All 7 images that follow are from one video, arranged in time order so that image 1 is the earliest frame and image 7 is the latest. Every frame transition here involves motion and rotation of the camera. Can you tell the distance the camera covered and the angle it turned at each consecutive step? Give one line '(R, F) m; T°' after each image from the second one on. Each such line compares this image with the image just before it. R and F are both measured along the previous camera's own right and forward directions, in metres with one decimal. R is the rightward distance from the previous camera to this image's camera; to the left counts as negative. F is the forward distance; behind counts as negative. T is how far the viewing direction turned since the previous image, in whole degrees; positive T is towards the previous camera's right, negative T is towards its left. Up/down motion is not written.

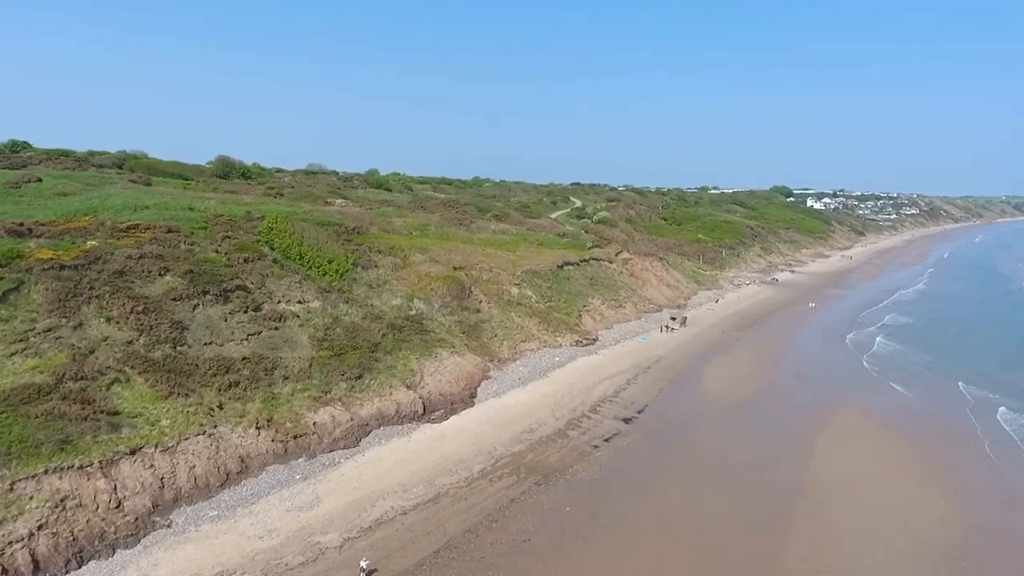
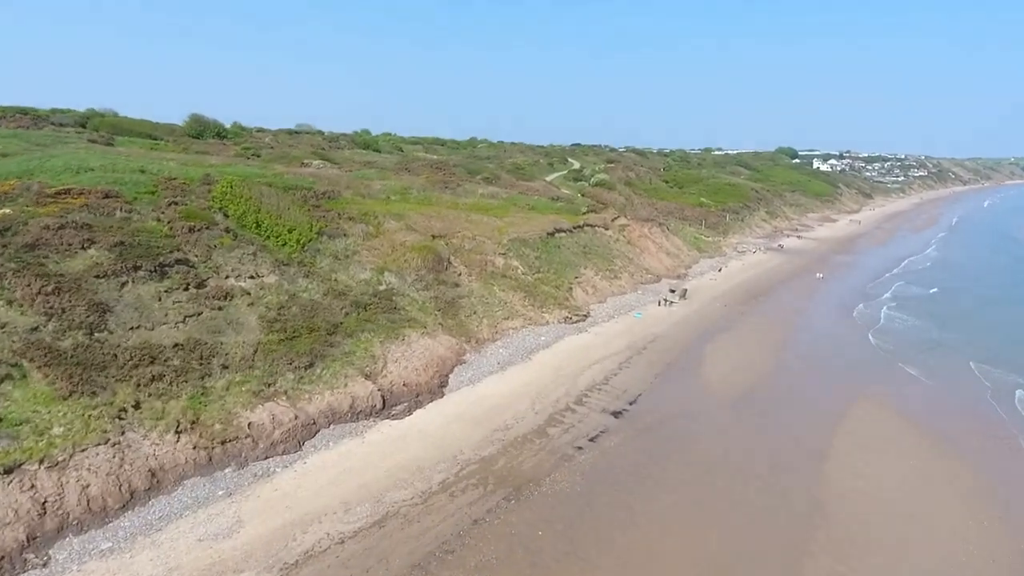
(+0.9, +3.2) m; 0°
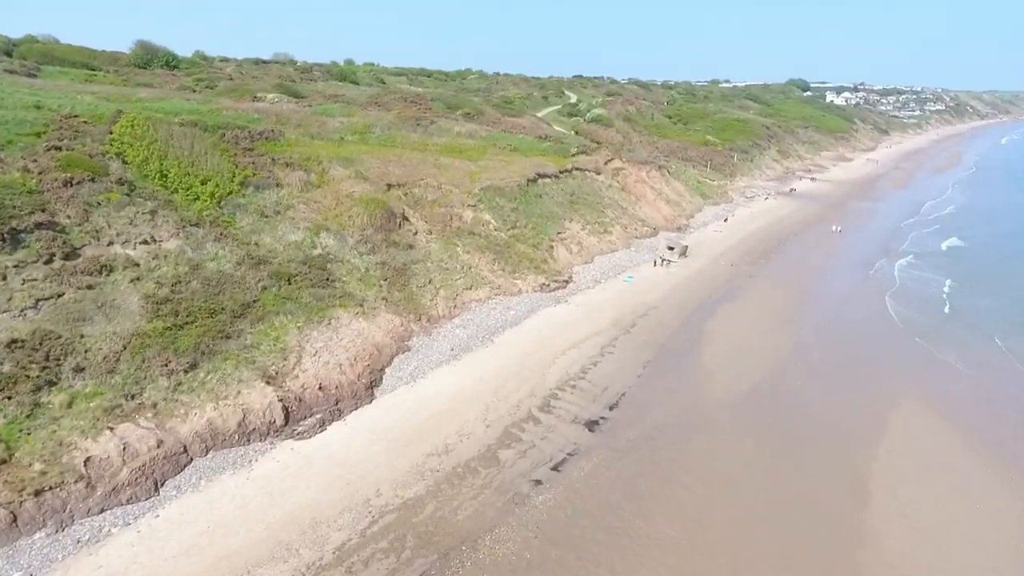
(+1.5, +5.0) m; 0°
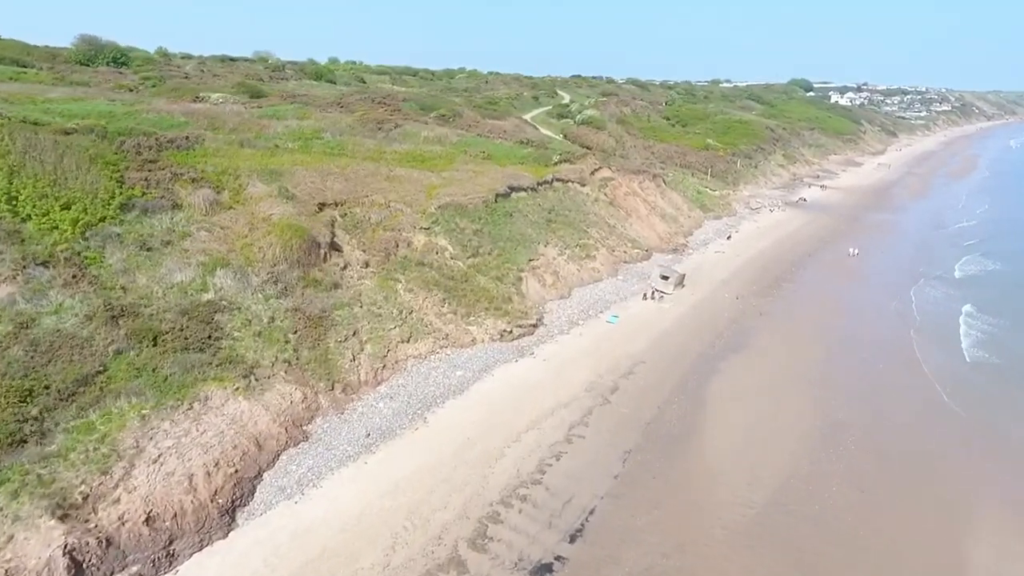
(+1.6, +5.2) m; 0°
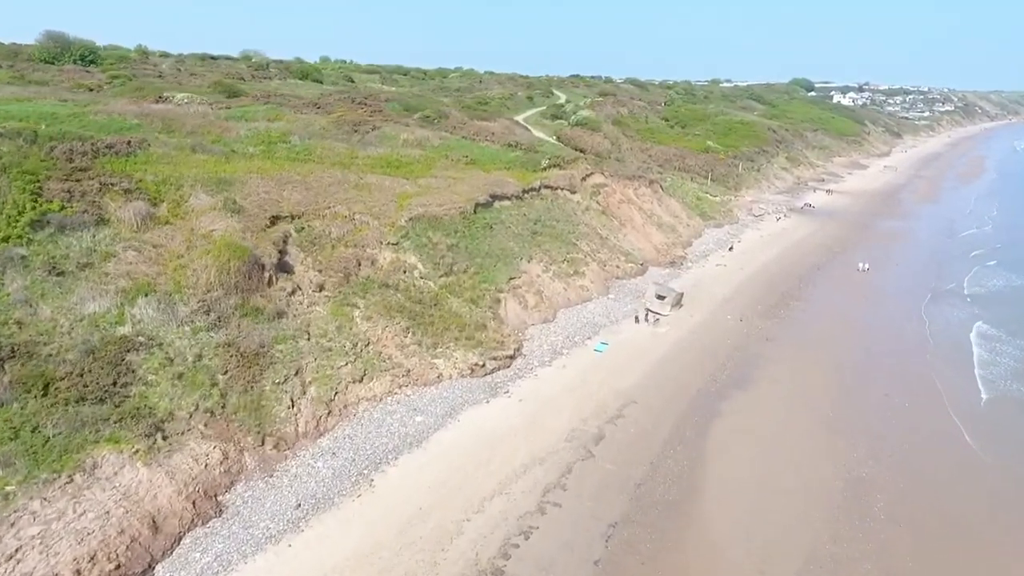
(+0.8, +2.6) m; 0°
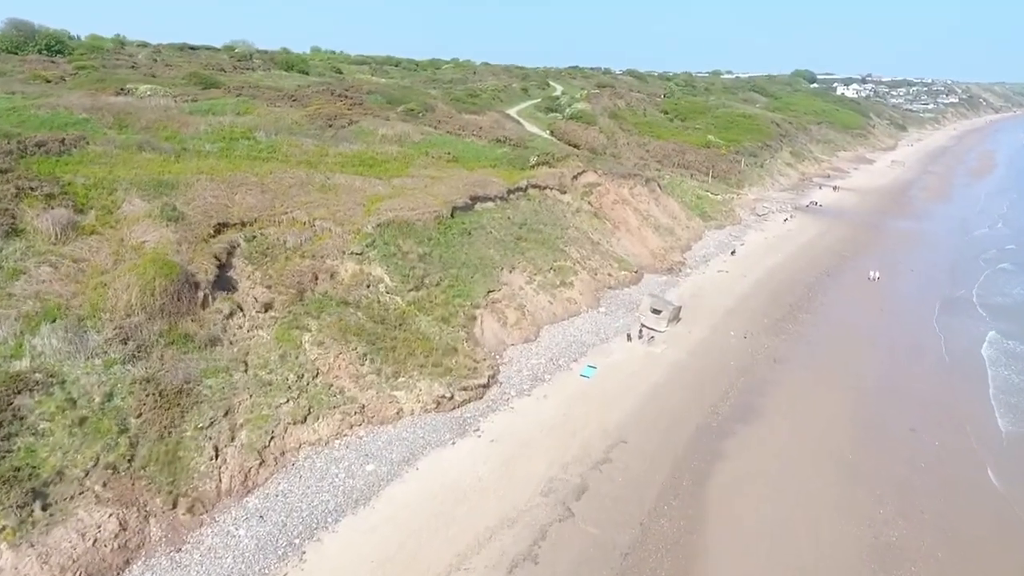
(+0.7, +2.4) m; 0°
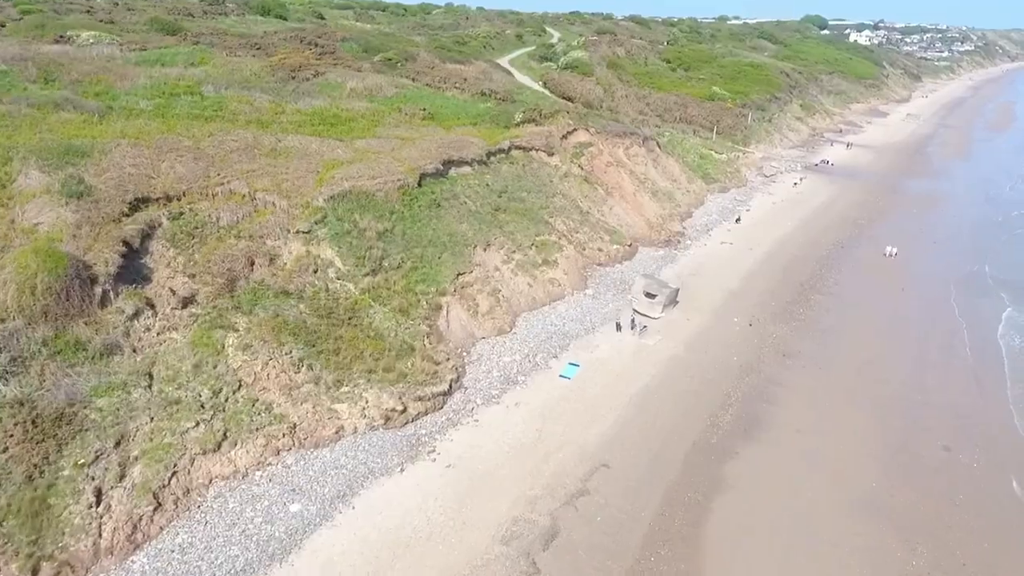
(+0.8, +2.7) m; 0°
